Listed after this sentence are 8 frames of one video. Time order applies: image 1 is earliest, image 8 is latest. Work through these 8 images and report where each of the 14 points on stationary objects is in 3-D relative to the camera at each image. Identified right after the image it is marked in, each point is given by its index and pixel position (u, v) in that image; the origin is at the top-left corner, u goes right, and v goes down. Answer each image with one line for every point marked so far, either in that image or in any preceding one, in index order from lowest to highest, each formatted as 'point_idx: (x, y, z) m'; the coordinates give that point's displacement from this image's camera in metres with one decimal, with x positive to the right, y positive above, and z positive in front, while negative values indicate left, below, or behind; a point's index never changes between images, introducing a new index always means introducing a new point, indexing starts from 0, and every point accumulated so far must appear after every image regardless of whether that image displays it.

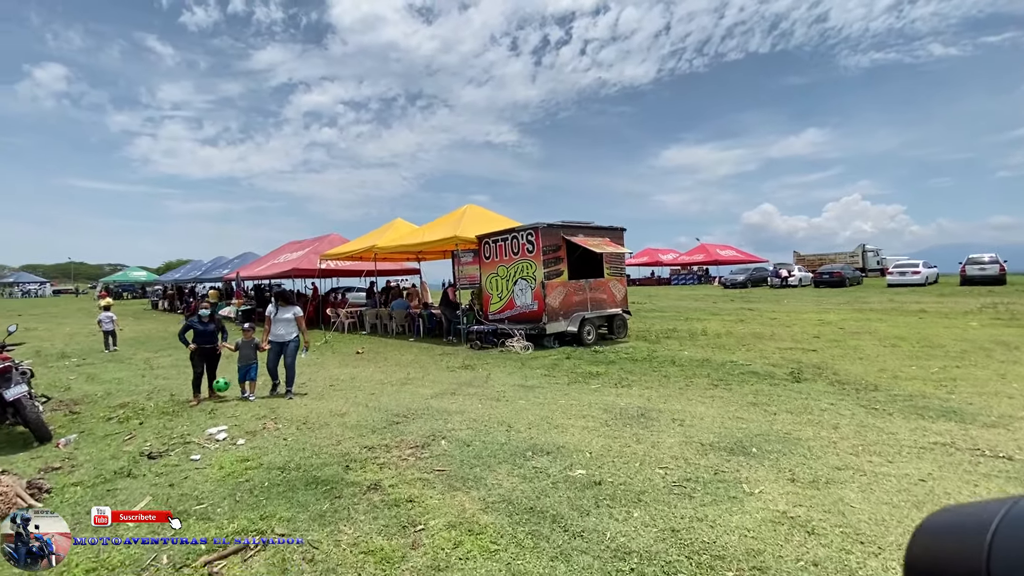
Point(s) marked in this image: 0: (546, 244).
0: (+0.8, +1.0, +11.4) m
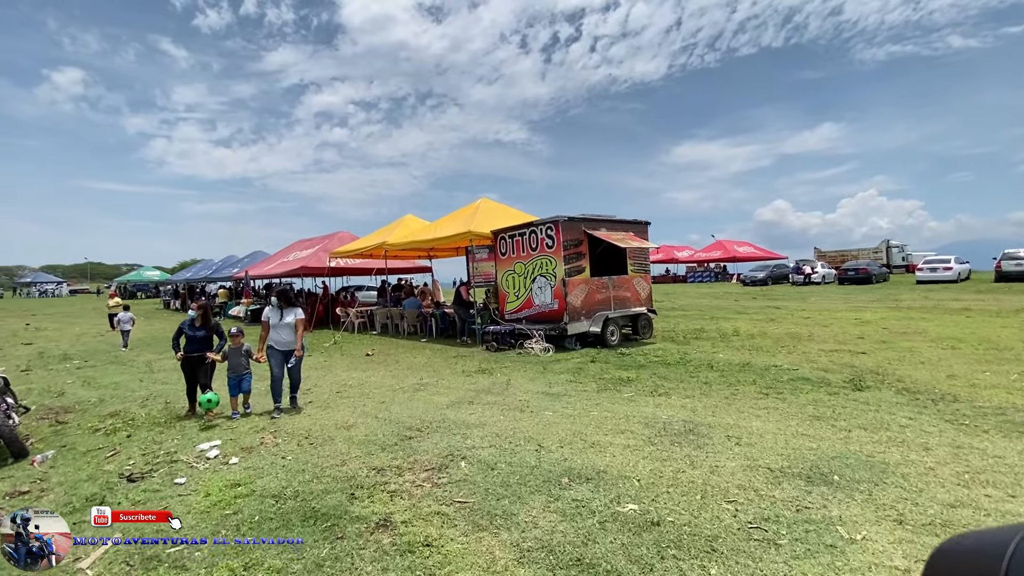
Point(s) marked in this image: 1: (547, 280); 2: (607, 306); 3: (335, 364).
0: (+1.2, +1.1, +10.6) m
1: (+0.8, +0.2, +10.9) m
2: (+2.2, -0.4, +11.4) m
3: (-3.8, -1.6, +10.3) m
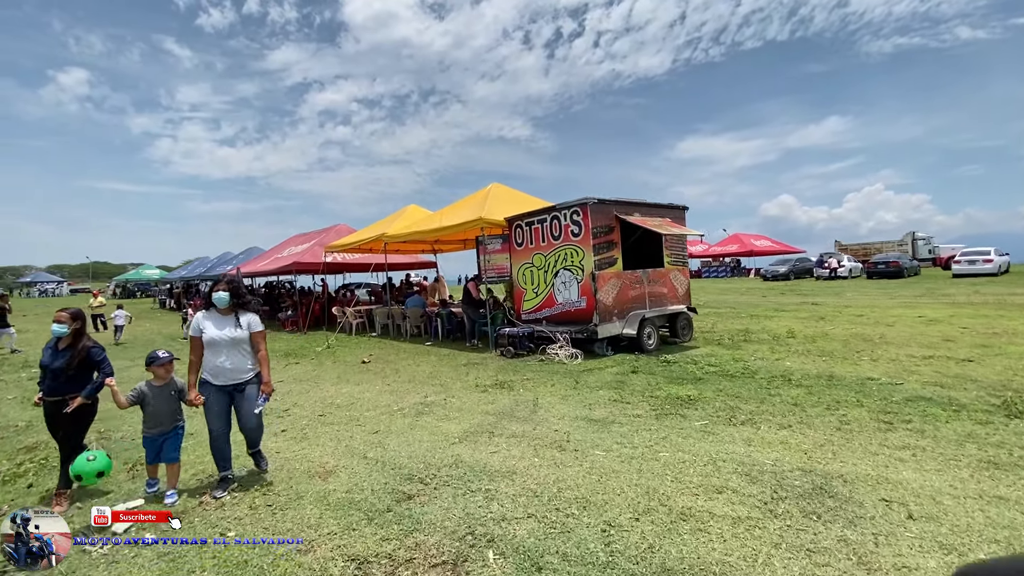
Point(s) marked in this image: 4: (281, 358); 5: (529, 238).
0: (+1.6, +1.2, +9.0) m
1: (+1.2, +0.3, +9.2) m
2: (+2.6, -0.3, +9.7) m
3: (-3.4, -1.6, +8.7) m
4: (-5.2, -1.6, +10.9) m
5: (+0.3, +1.0, +10.0) m
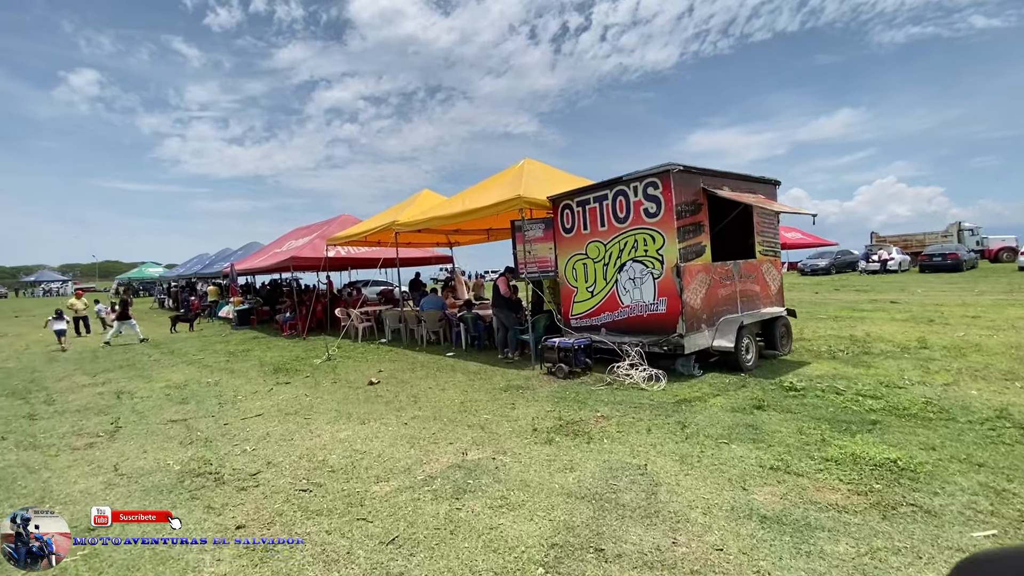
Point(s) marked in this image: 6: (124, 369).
0: (+2.3, +1.2, +6.7) m
1: (+1.9, +0.3, +7.0) m
2: (+3.4, -0.3, +7.4) m
3: (-2.6, -1.6, +6.5) m
4: (-4.4, -1.6, +8.7) m
5: (+1.1, +1.1, +7.8) m
6: (-8.3, -1.8, +10.3) m
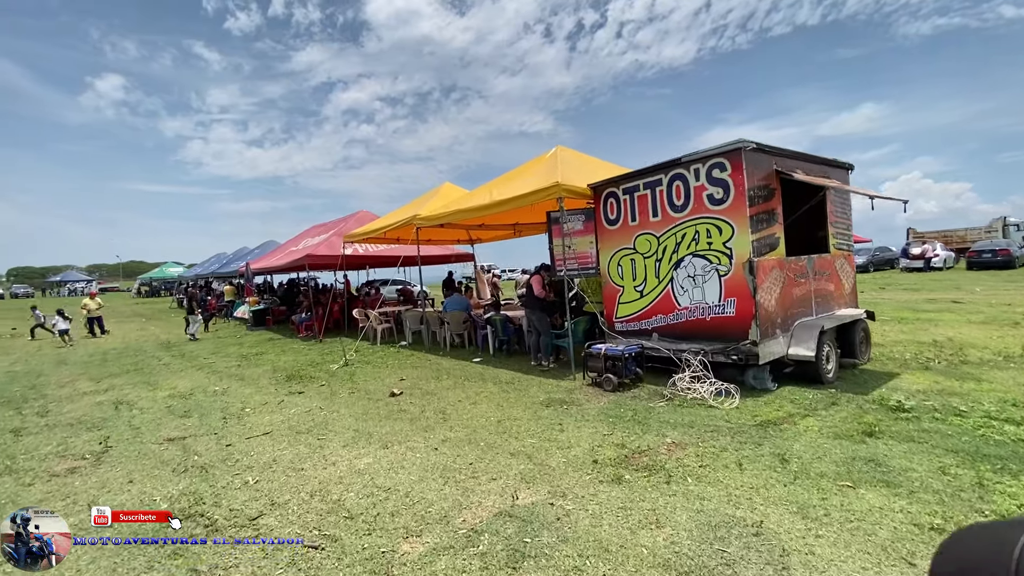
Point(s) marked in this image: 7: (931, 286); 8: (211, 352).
0: (+2.9, +1.2, +5.7) m
1: (+2.4, +0.3, +6.0) m
2: (+3.9, -0.3, +6.4) m
3: (-2.1, -1.6, +5.7) m
4: (-3.8, -1.6, +8.0) m
5: (+1.7, +1.1, +6.8) m
6: (-7.7, -1.8, +9.6) m
7: (+16.5, +0.1, +19.0) m
8: (-7.7, -1.6, +12.3) m
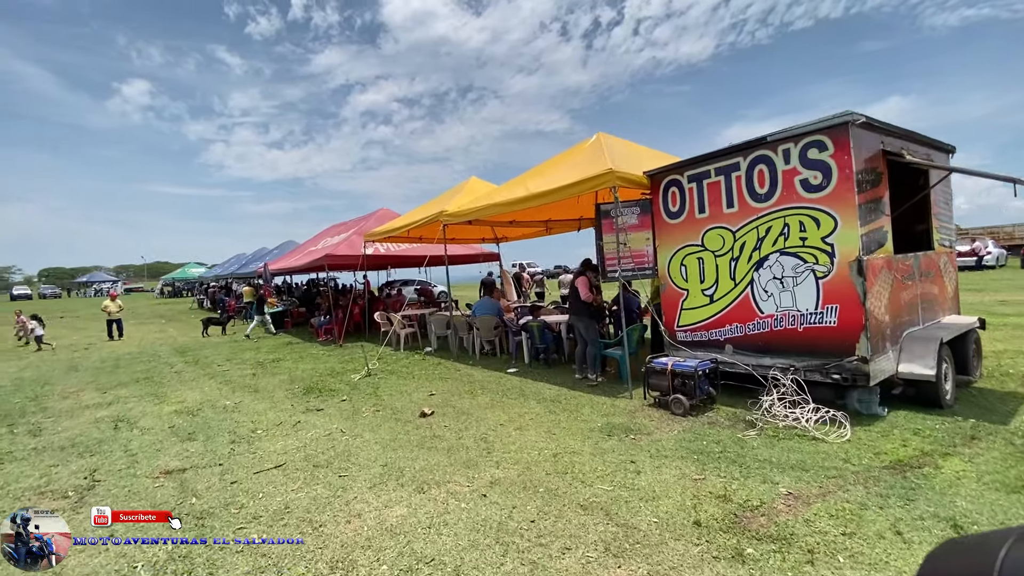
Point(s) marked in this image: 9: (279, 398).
0: (+3.4, +1.2, +4.7) m
1: (+3.0, +0.3, +5.0) m
2: (+4.5, -0.3, +5.4) m
3: (-1.6, -1.6, +4.8) m
4: (-3.2, -1.6, +7.2) m
5: (+2.3, +1.0, +5.8) m
6: (-7.0, -1.8, +9.0) m
7: (+17.5, +0.1, +17.5) m
8: (-6.9, -1.7, +11.6) m
9: (-3.5, -1.6, +7.2) m
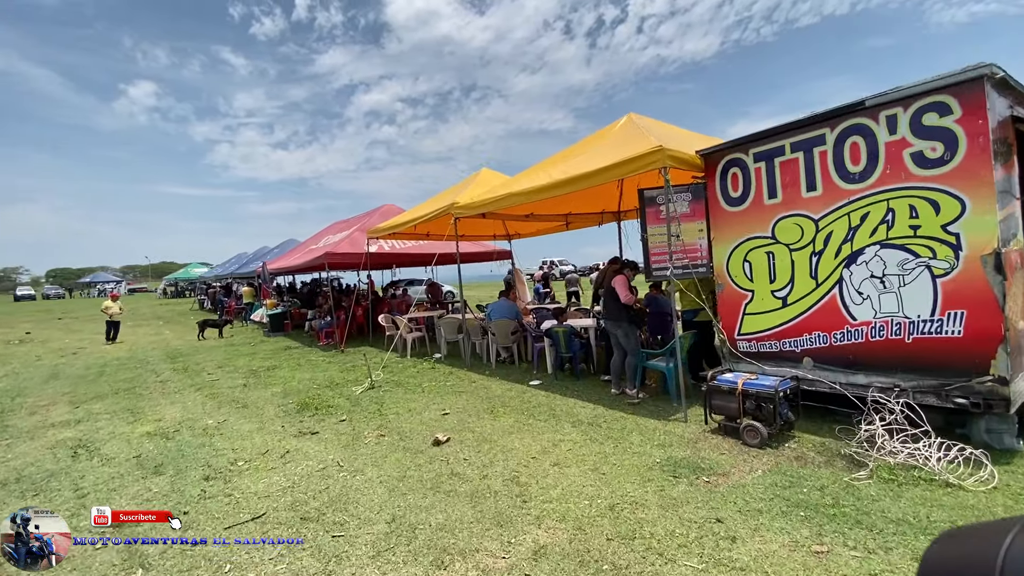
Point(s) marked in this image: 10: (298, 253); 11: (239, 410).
0: (+3.7, +1.2, +3.7) m
1: (+3.3, +0.3, +4.0) m
2: (+4.8, -0.3, +4.3) m
3: (-1.2, -1.6, +3.9) m
4: (-2.9, -1.6, +6.2) m
5: (+2.6, +1.0, +4.8) m
6: (-6.6, -1.8, +8.1) m
7: (+17.9, +0.2, +16.4) m
8: (-6.5, -1.7, +10.7) m
9: (-3.1, -1.7, +6.2) m
10: (-7.8, +1.3, +17.6) m
11: (-3.8, -1.7, +6.6) m
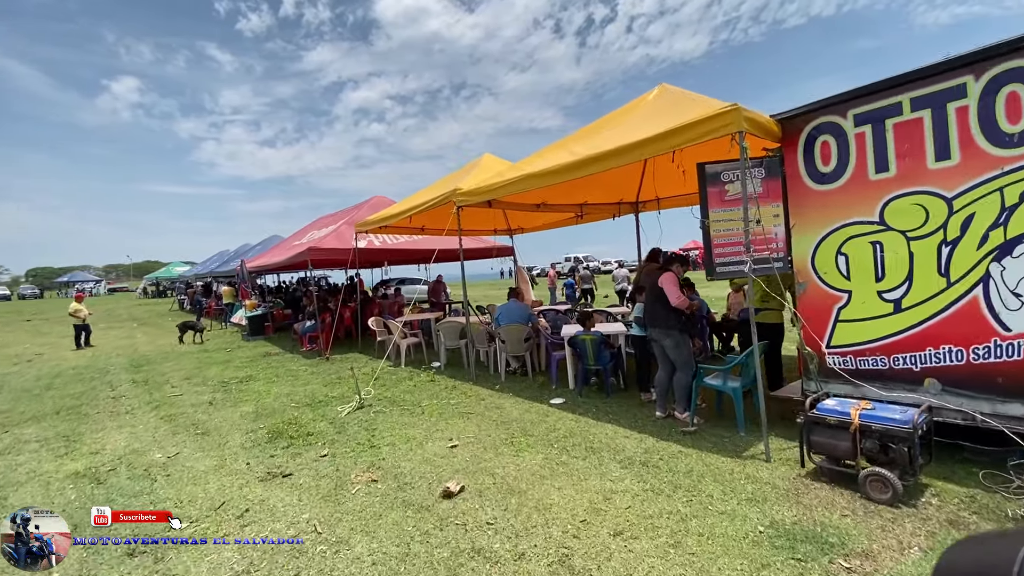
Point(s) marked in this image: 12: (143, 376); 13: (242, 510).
0: (+4.0, +1.2, +2.6) m
1: (+3.6, +0.3, +2.9) m
2: (+5.1, -0.3, +3.3) m
3: (-1.0, -1.6, +2.7) m
4: (-2.6, -1.7, +5.0) m
5: (+2.8, +1.0, +3.7) m
6: (-6.4, -1.9, +6.8) m
7: (+17.9, +0.2, +15.6) m
8: (-6.4, -1.7, +9.4) m
9: (-2.9, -1.7, +5.0) m
10: (-7.8, +1.3, +16.2) m
11: (-3.6, -1.7, +5.4) m
12: (-7.4, -1.8, +9.7) m
13: (-2.0, -1.7, +3.5) m
